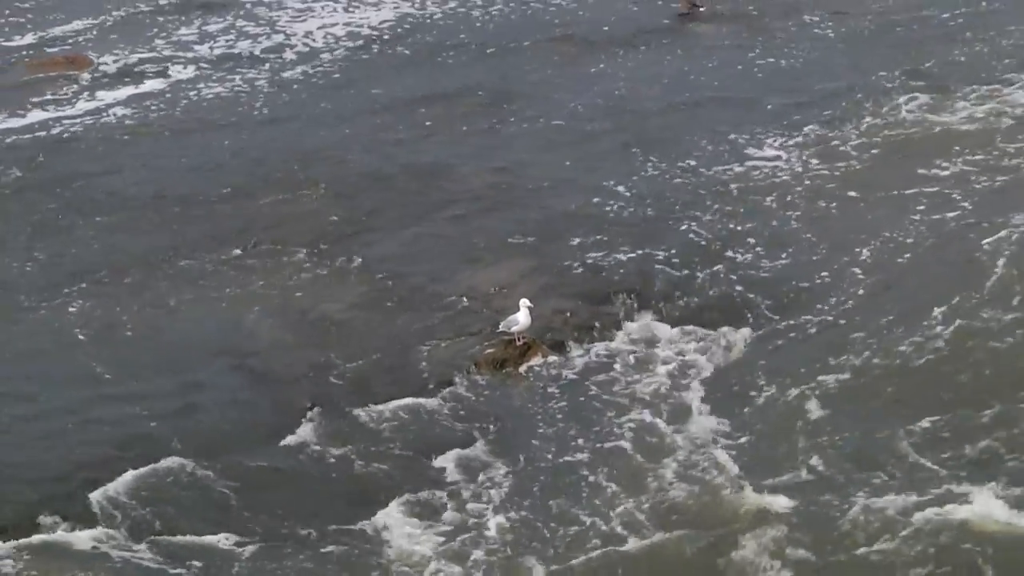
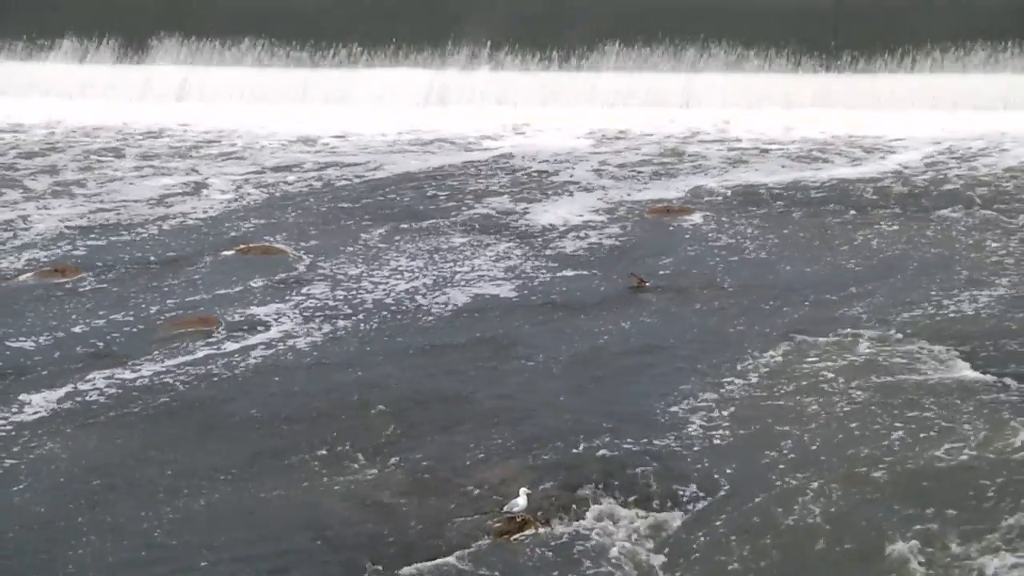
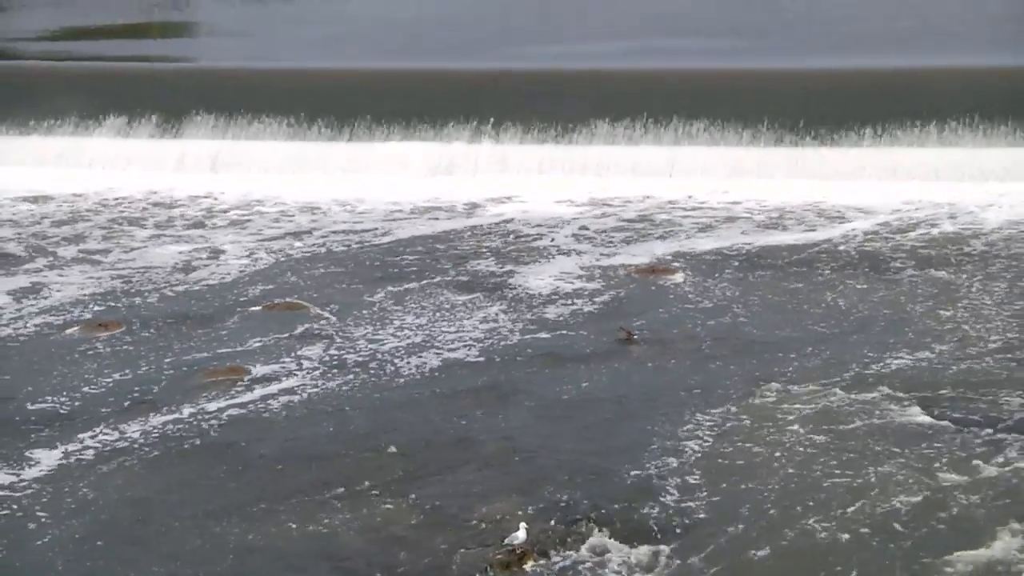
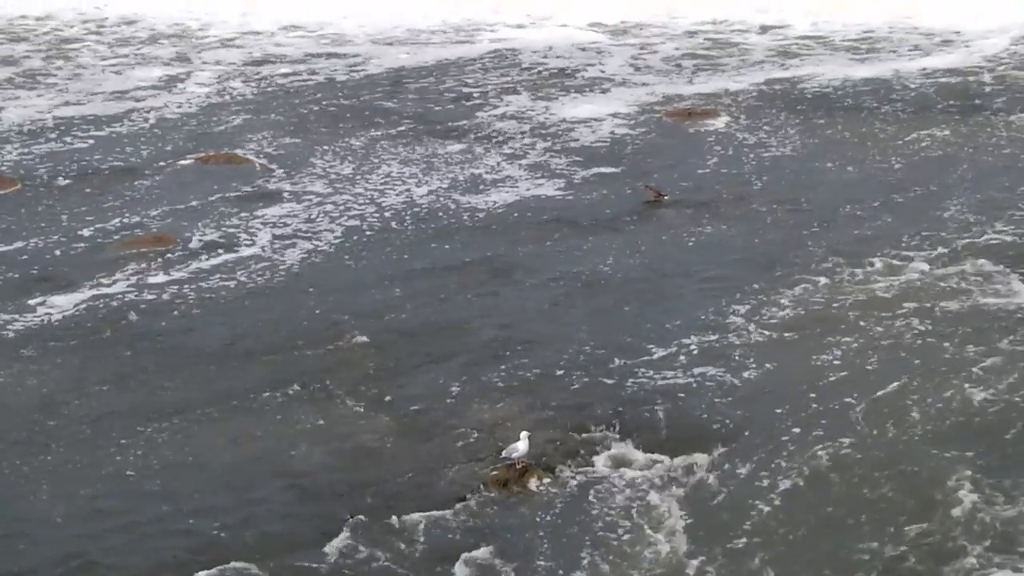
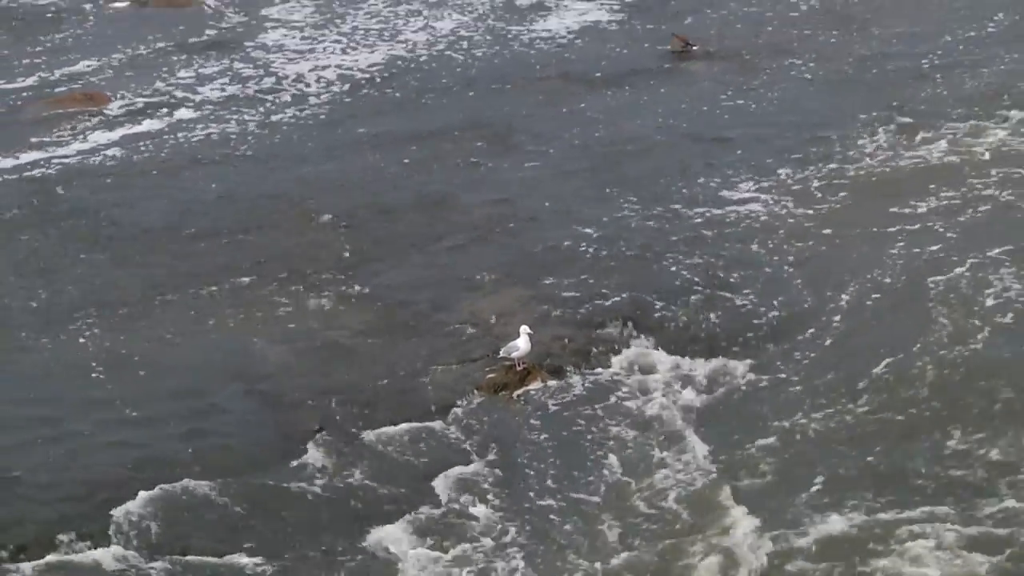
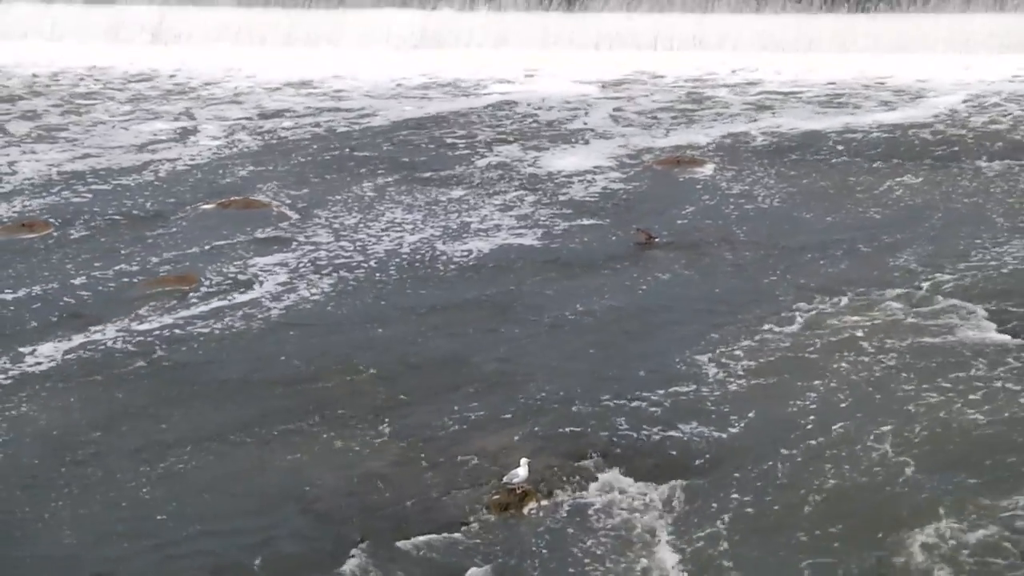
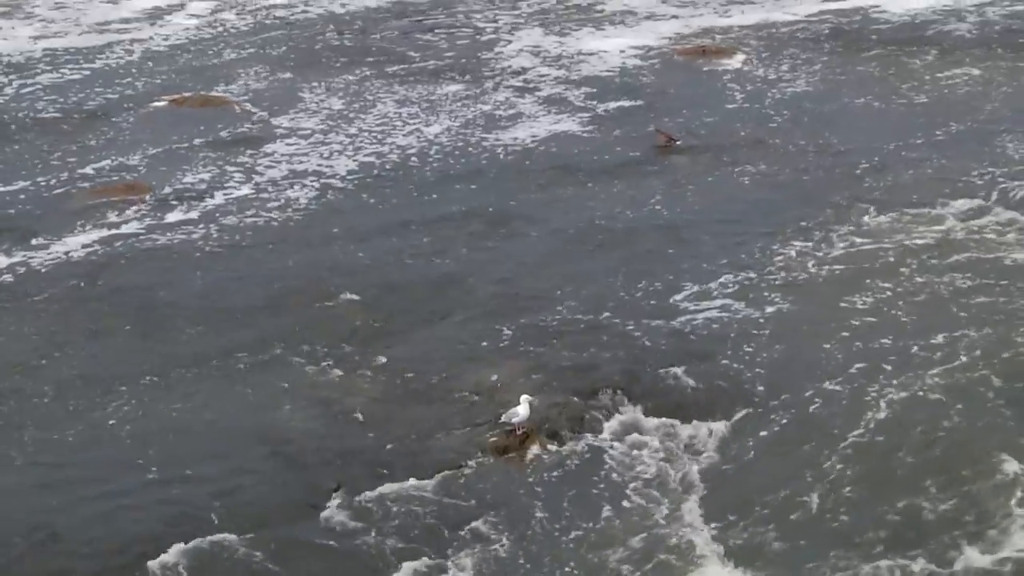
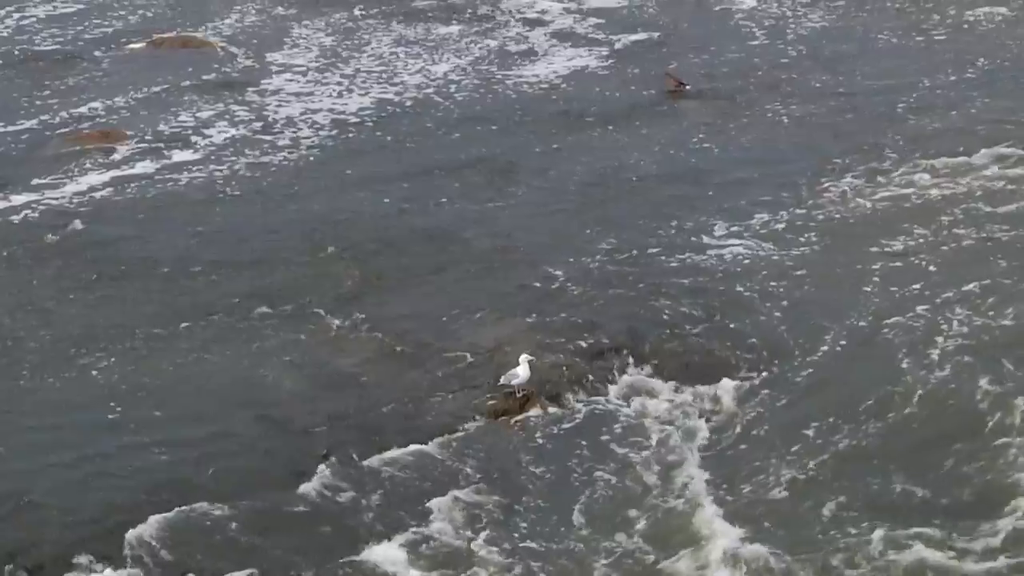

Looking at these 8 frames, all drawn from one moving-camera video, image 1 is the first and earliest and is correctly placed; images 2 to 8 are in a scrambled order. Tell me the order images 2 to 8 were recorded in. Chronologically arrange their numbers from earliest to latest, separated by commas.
5, 8, 7, 4, 6, 2, 3
